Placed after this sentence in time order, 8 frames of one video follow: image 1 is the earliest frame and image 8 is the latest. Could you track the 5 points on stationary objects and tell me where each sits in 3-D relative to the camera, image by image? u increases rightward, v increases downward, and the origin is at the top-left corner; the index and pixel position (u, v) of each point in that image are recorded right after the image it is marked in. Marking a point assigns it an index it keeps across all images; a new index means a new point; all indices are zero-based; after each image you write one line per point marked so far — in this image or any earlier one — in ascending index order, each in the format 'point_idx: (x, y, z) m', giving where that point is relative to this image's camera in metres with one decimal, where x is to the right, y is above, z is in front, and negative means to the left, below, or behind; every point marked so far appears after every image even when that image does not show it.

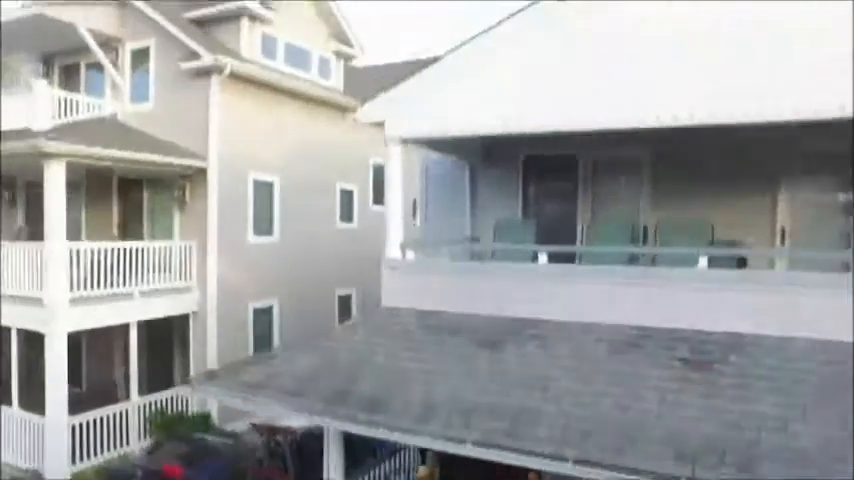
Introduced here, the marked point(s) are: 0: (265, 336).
0: (-2.5, -1.5, +10.9) m
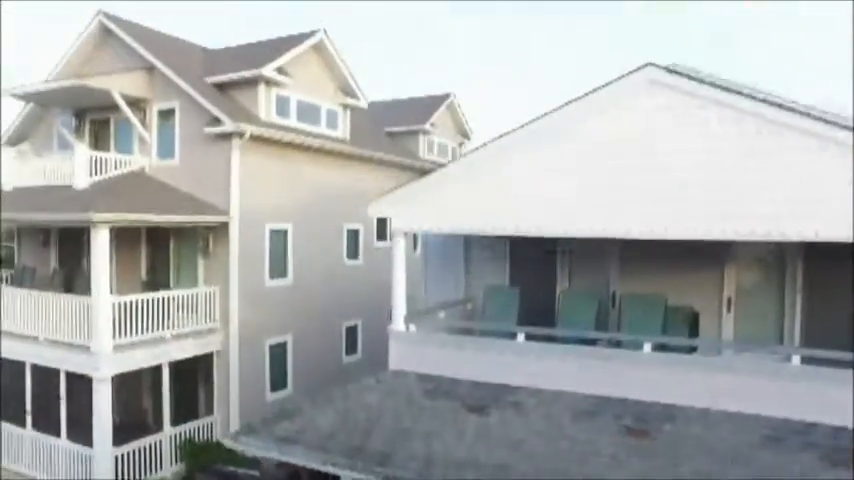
0: (-2.5, -2.2, +12.1) m
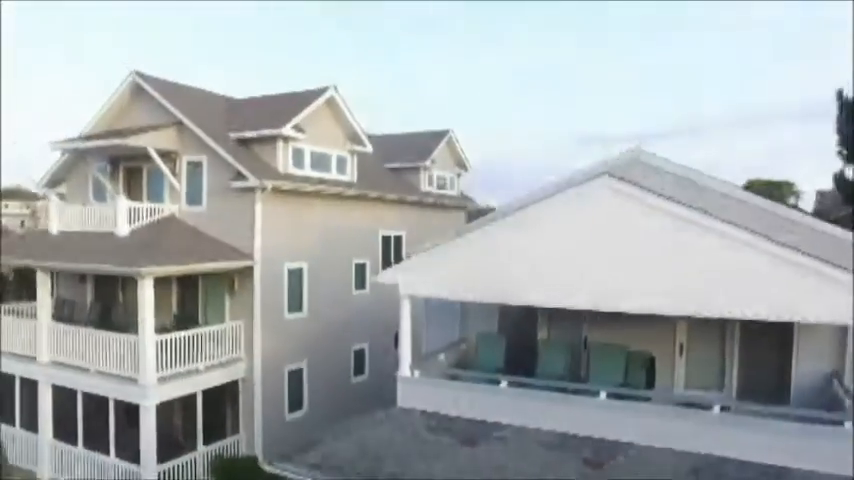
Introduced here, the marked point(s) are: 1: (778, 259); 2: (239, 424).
0: (-2.5, -2.9, +13.5) m
1: (+3.2, -0.2, +6.4) m
2: (-3.3, -3.3, +12.5) m
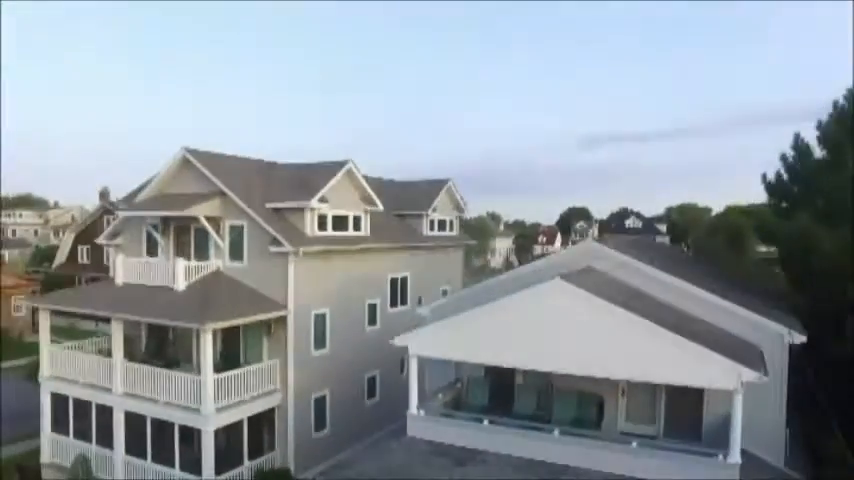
0: (-2.4, -4.0, +16.3) m
1: (+3.3, -1.3, +9.2) m
2: (-3.3, -4.4, +15.3) m
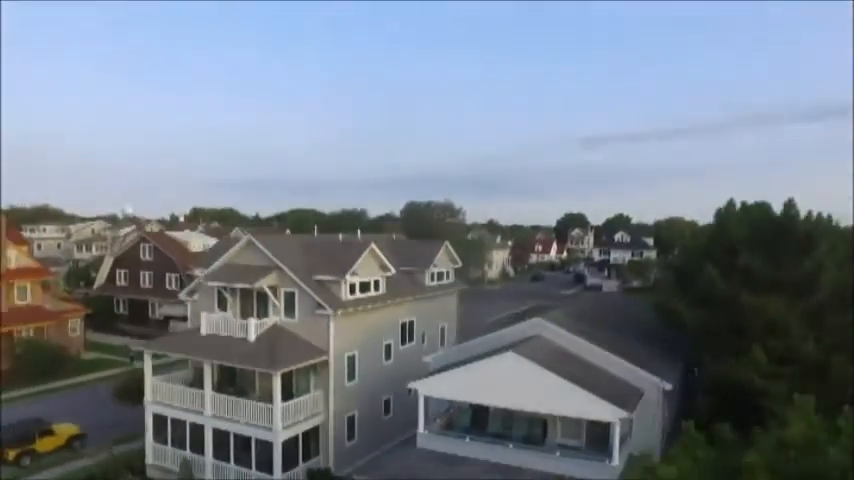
0: (-2.4, -5.9, +22.2) m
1: (+3.3, -3.2, +15.0) m
2: (-3.2, -6.3, +21.2) m
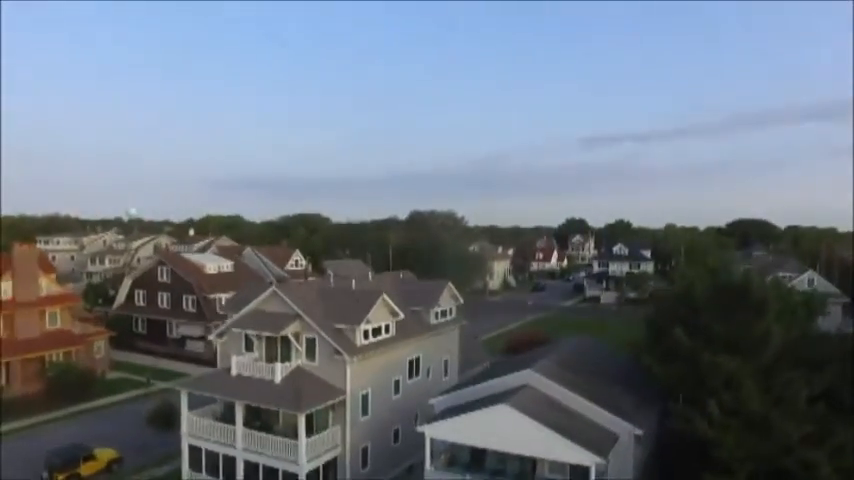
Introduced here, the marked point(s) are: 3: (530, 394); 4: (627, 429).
0: (-2.2, -7.7, +24.9) m
1: (+3.5, -5.0, +17.8) m
2: (-3.0, -8.1, +23.9) m
3: (+2.9, -4.3, +19.7) m
4: (+5.4, -5.0, +18.9) m
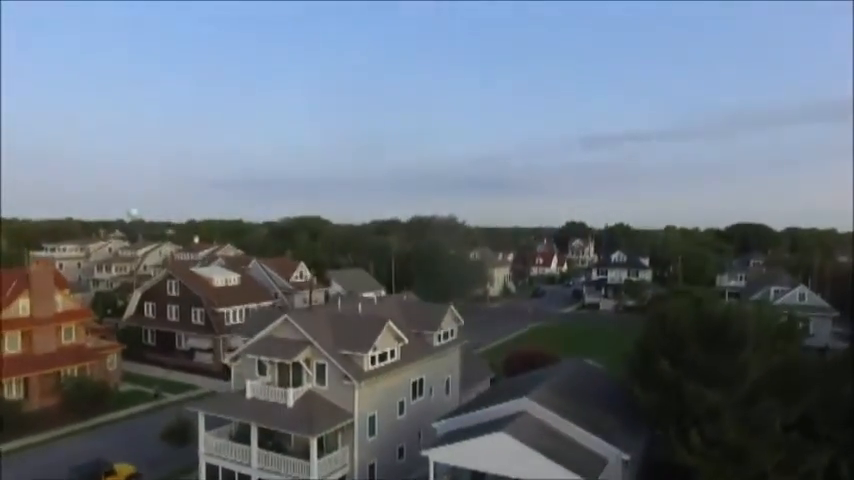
0: (-2.1, -8.8, +26.4) m
1: (+3.6, -6.1, +19.3) m
2: (-2.9, -9.2, +25.5) m
3: (+3.0, -5.4, +21.2) m
4: (+5.5, -6.2, +20.5) m
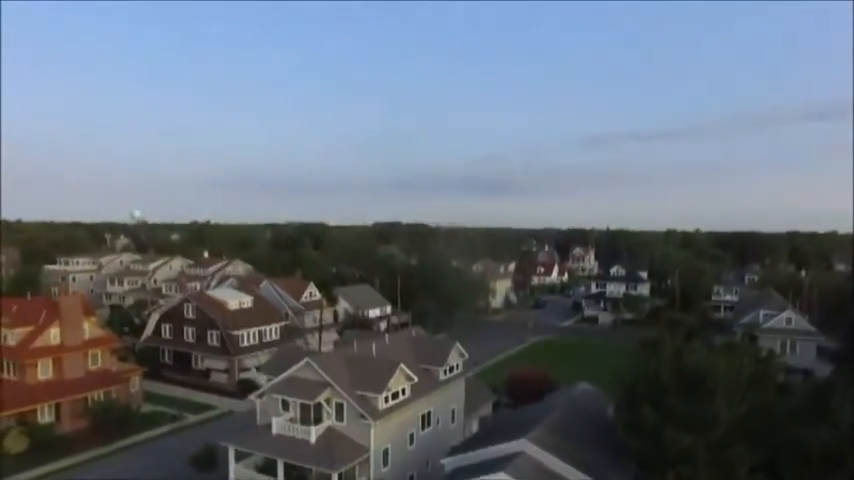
0: (-1.7, -10.9, +29.2) m
1: (+3.9, -8.1, +22.0) m
2: (-2.6, -11.3, +28.2) m
3: (+3.3, -7.5, +24.0) m
4: (+5.8, -8.2, +23.2) m
